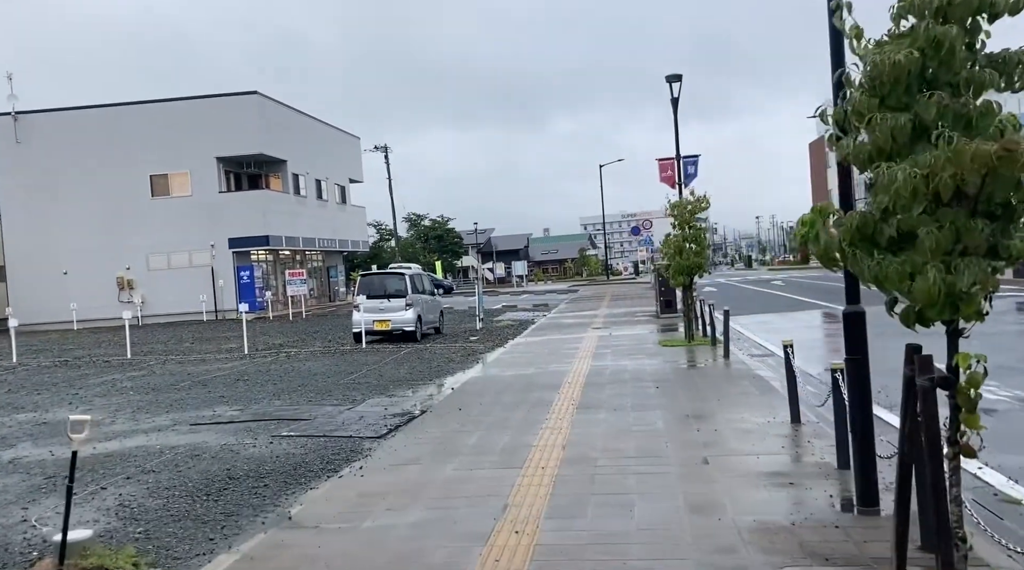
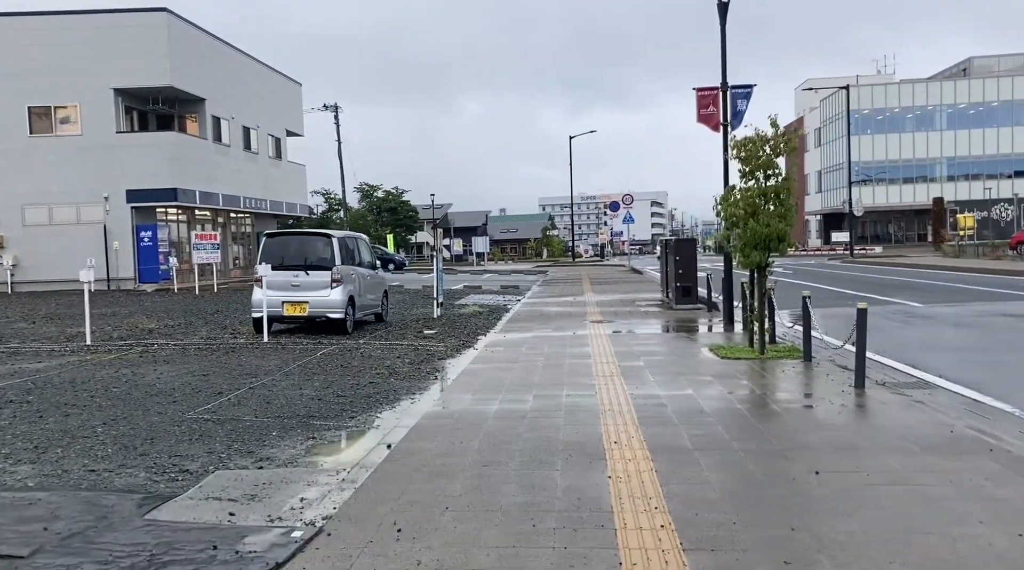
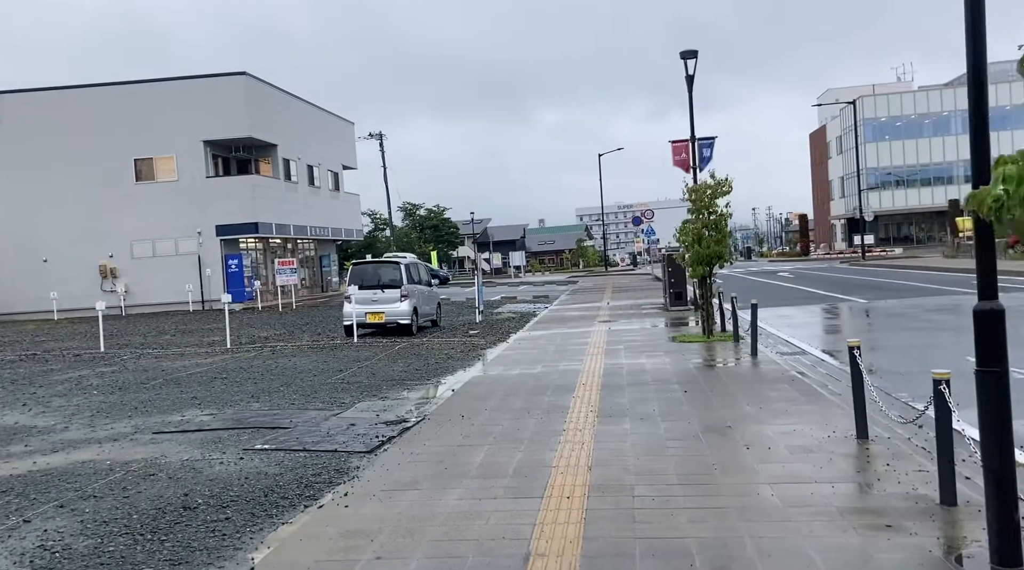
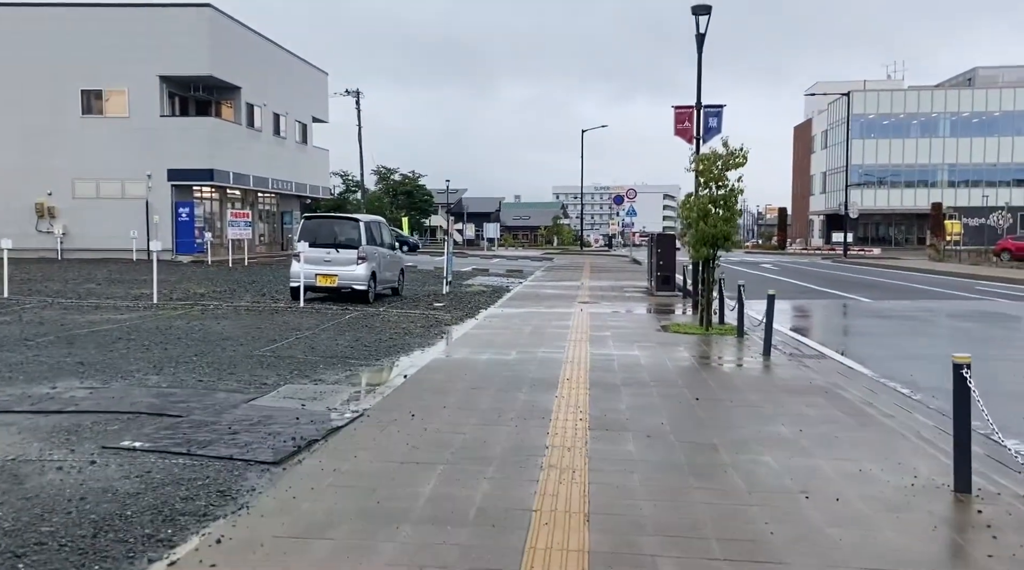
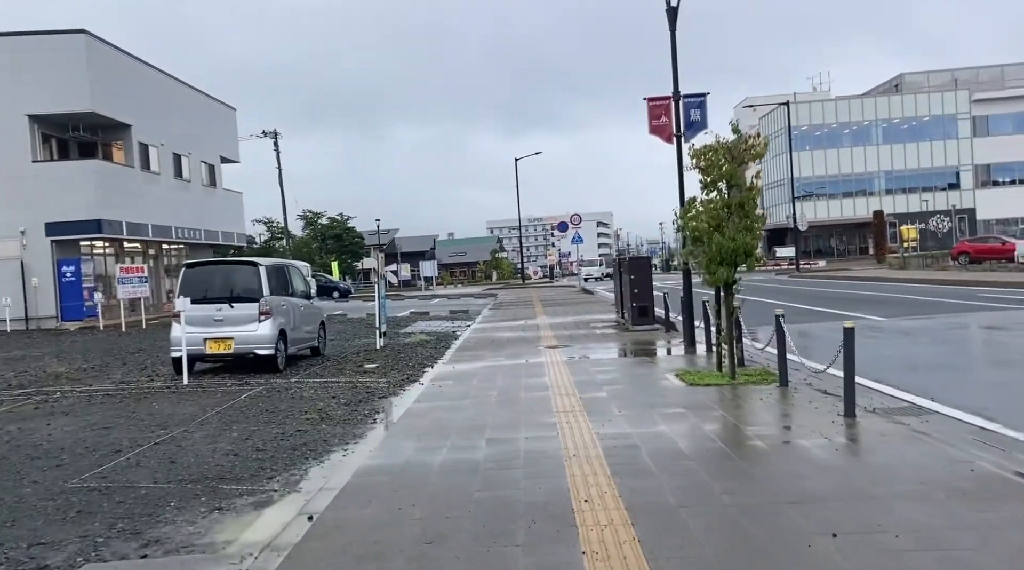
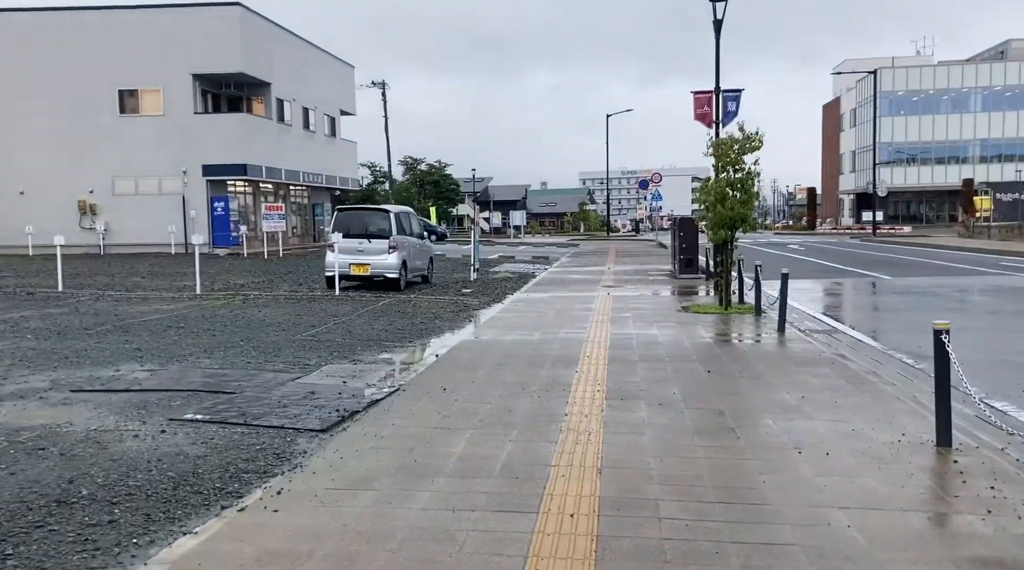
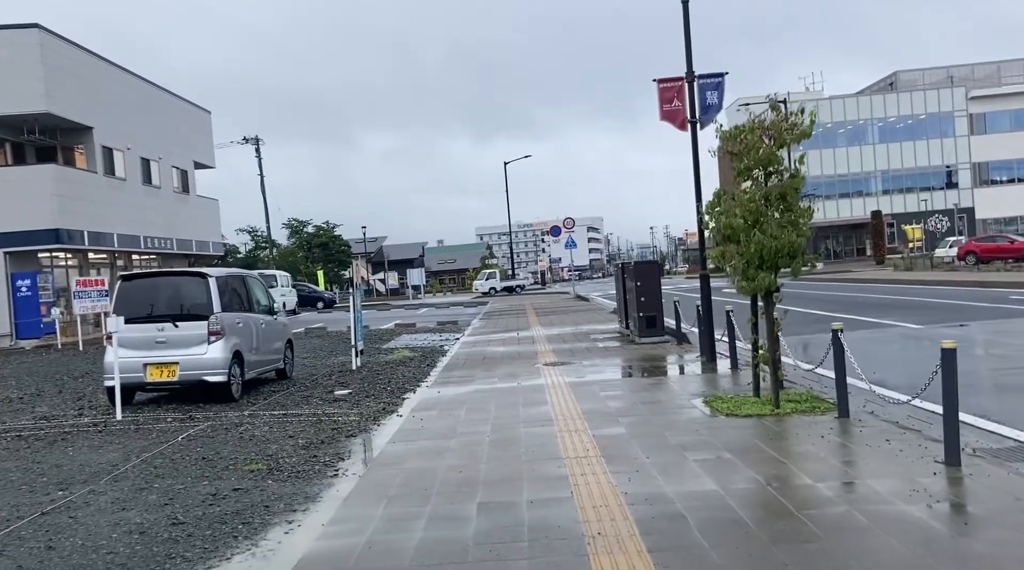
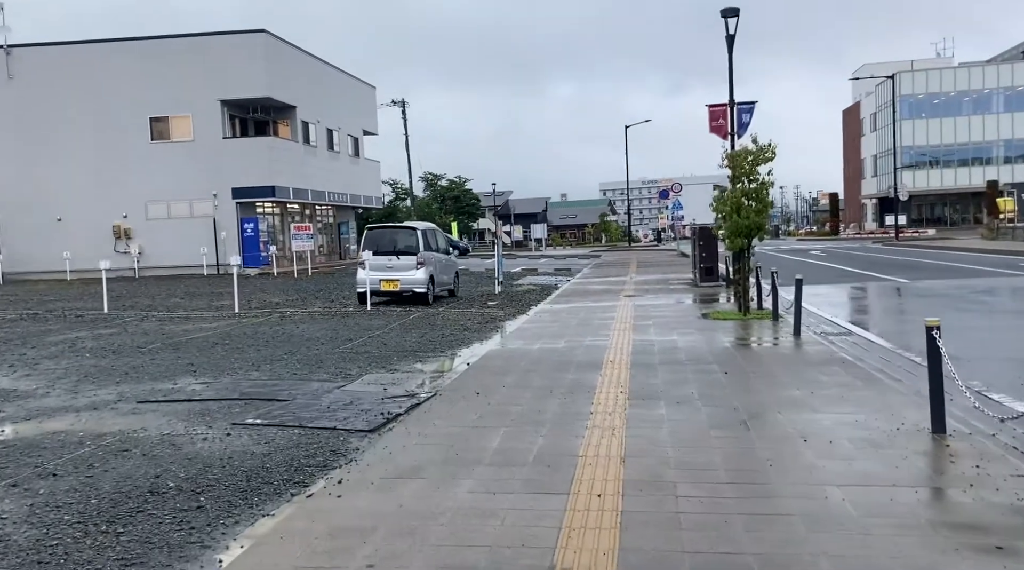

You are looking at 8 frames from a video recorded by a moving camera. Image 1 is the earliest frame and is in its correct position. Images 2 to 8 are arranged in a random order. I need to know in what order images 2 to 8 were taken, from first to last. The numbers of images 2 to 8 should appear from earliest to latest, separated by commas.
3, 8, 6, 4, 2, 5, 7
